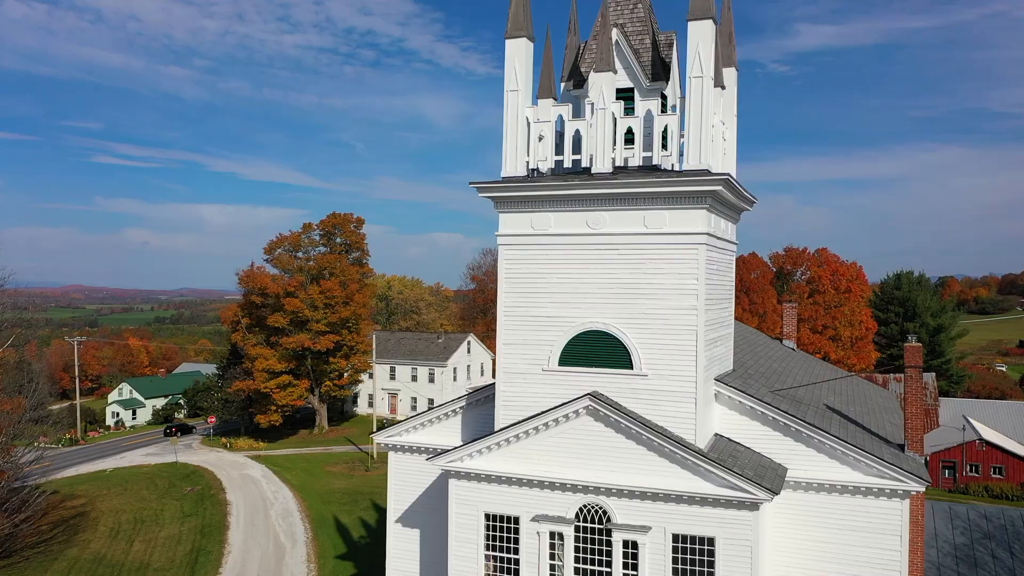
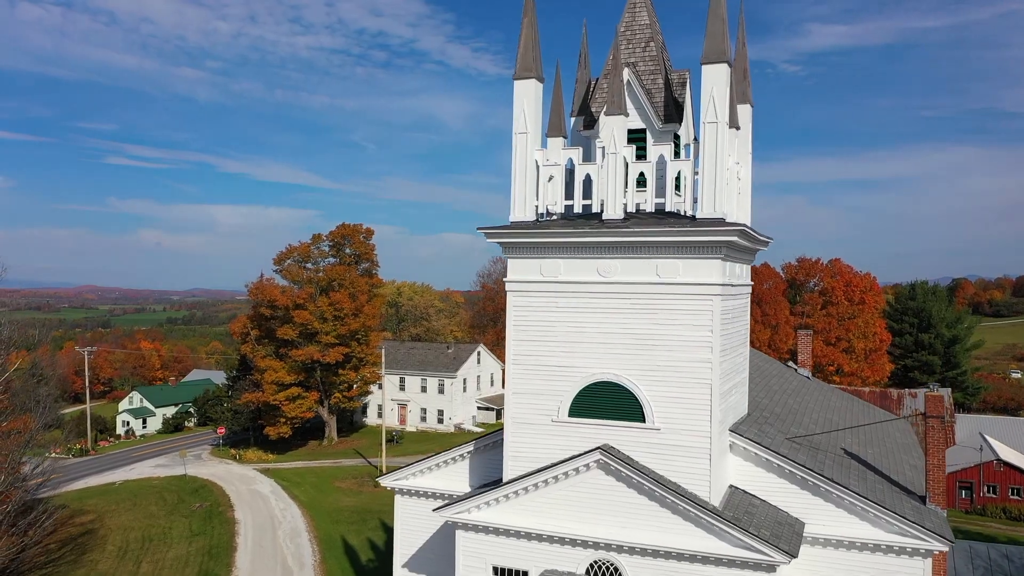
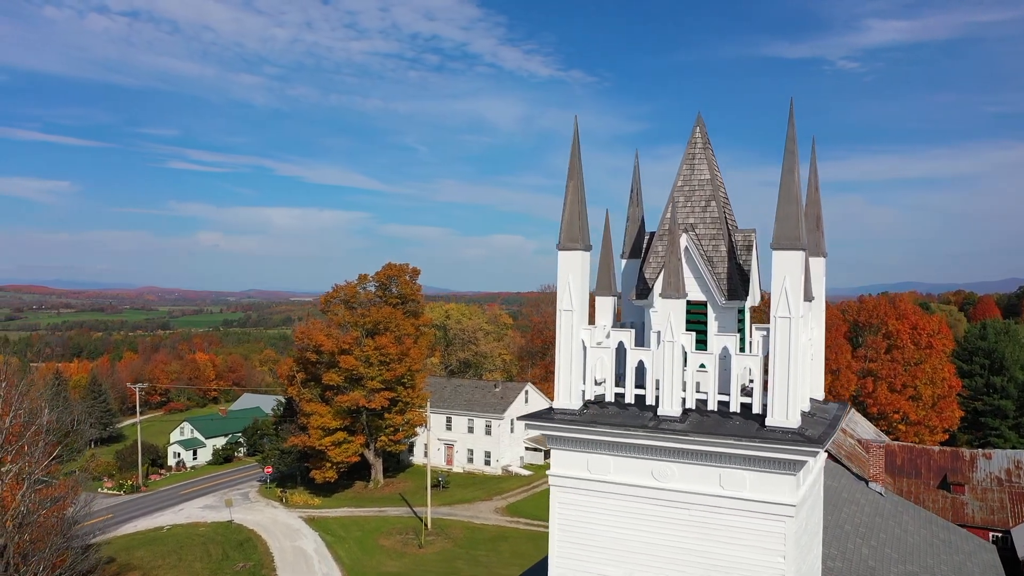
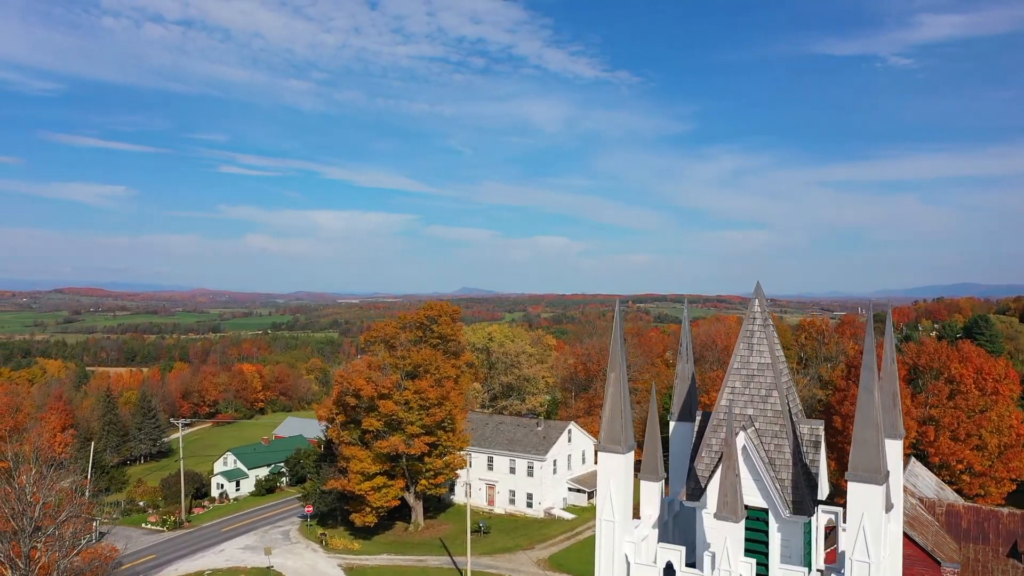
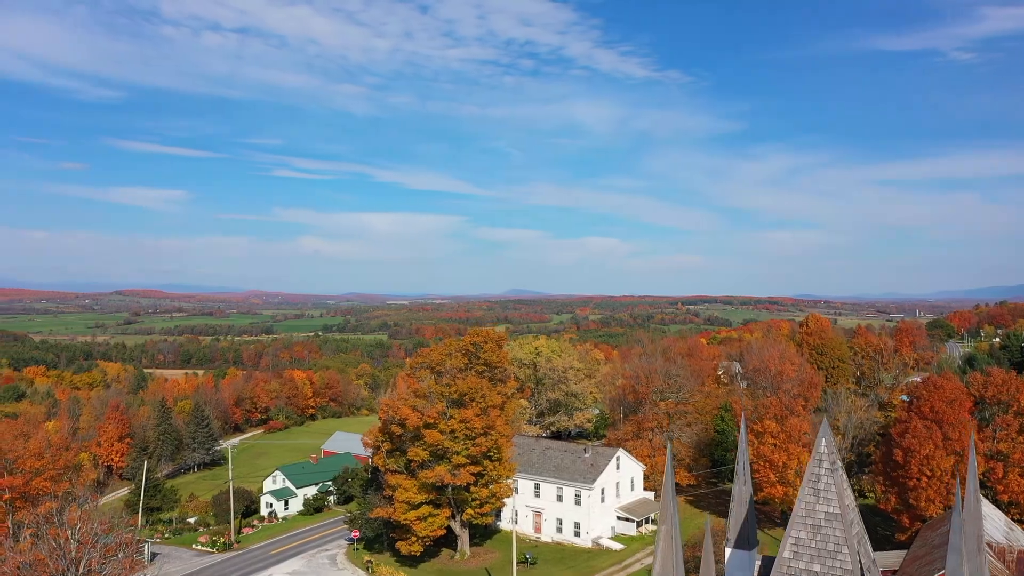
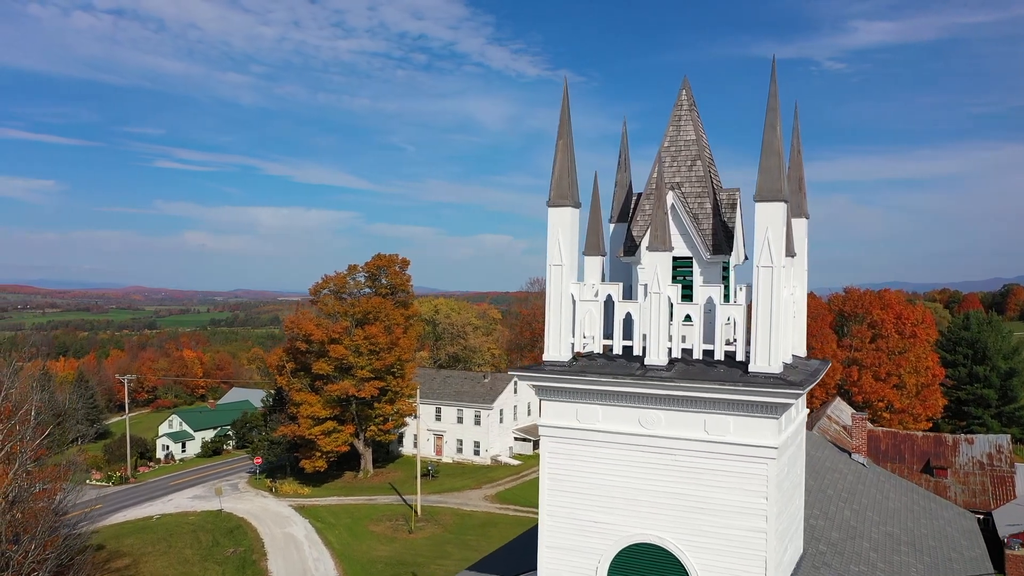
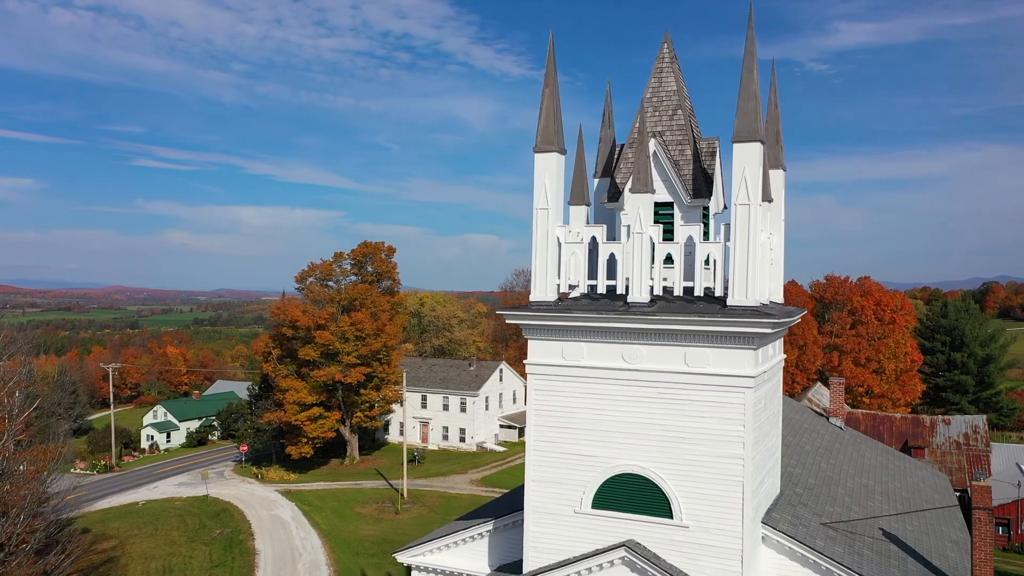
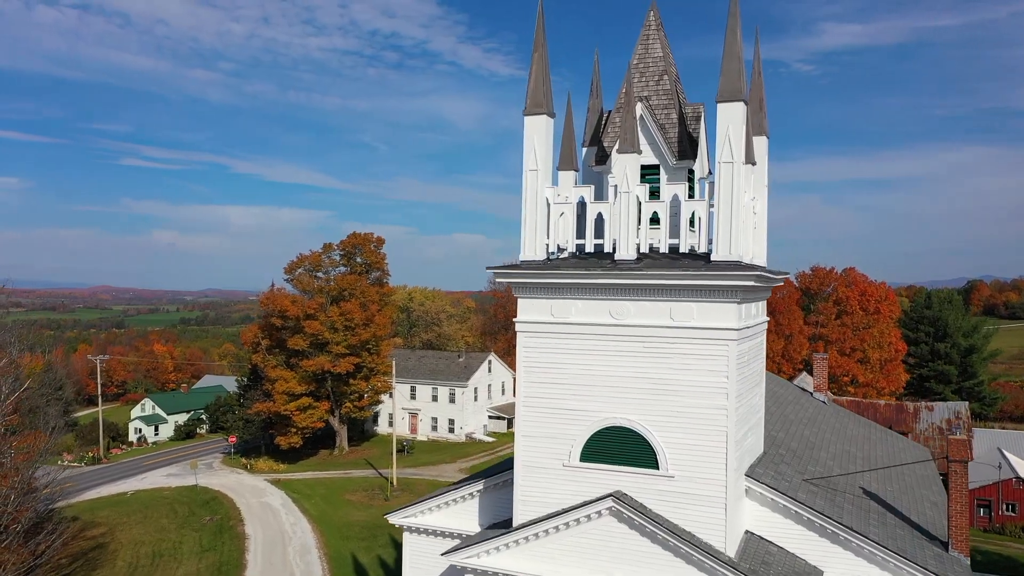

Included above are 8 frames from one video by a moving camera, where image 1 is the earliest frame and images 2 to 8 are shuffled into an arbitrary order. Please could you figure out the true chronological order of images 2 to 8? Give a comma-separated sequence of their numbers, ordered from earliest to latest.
2, 8, 7, 6, 3, 4, 5
